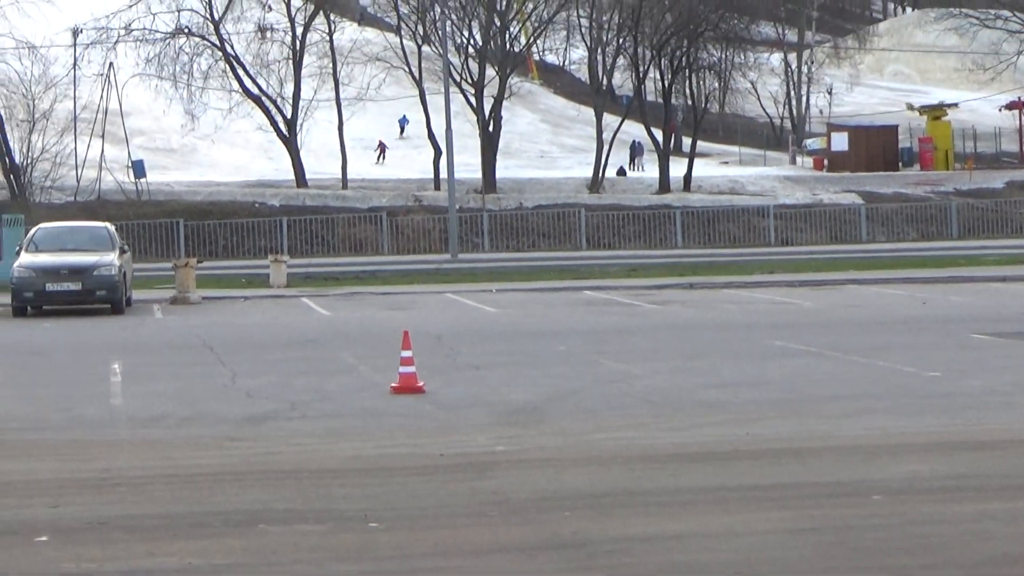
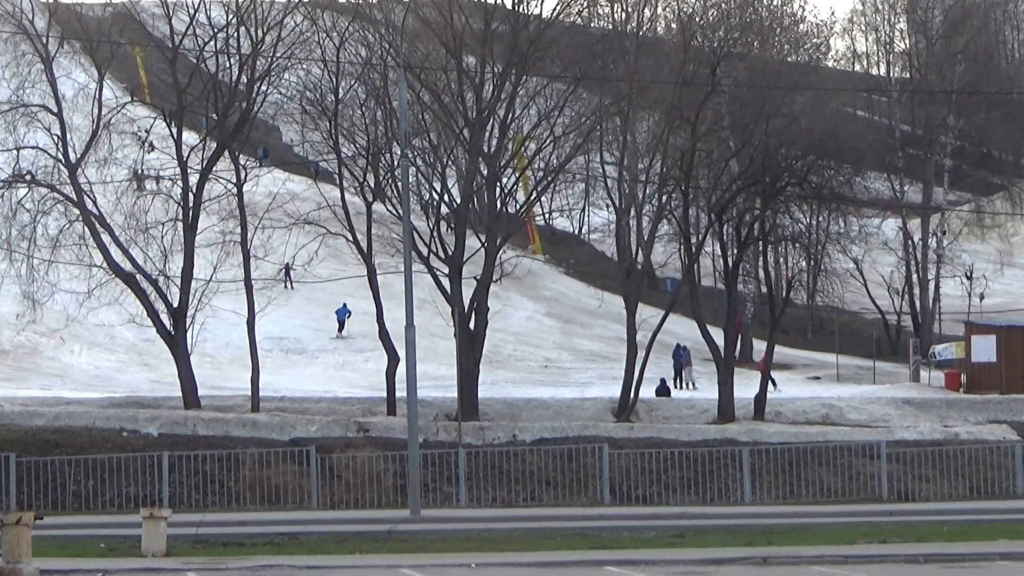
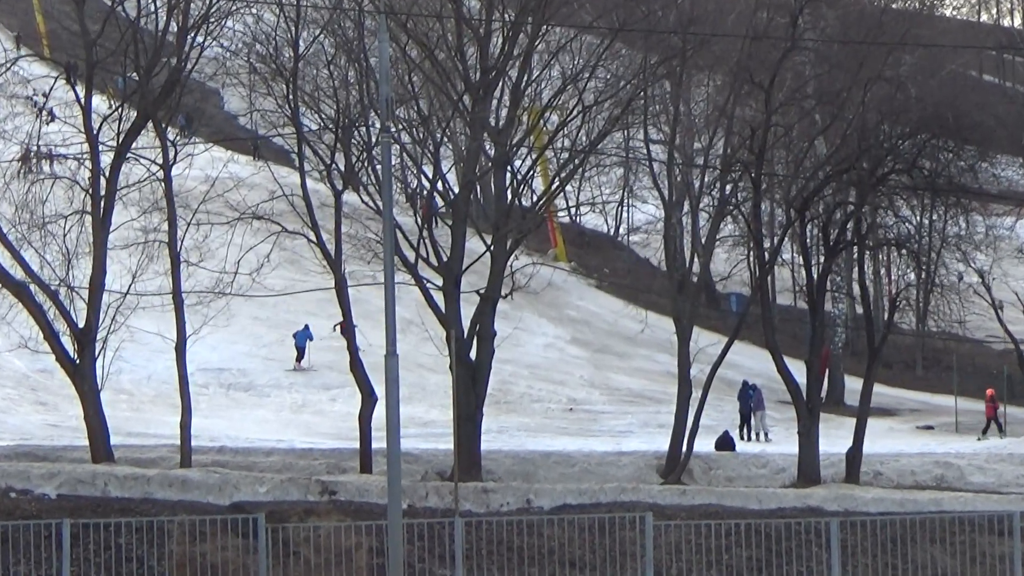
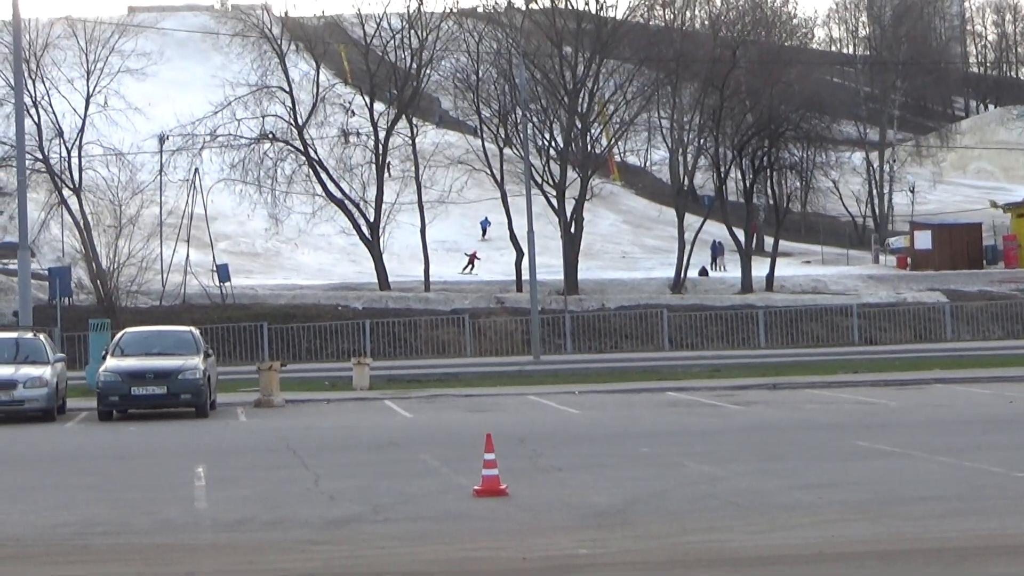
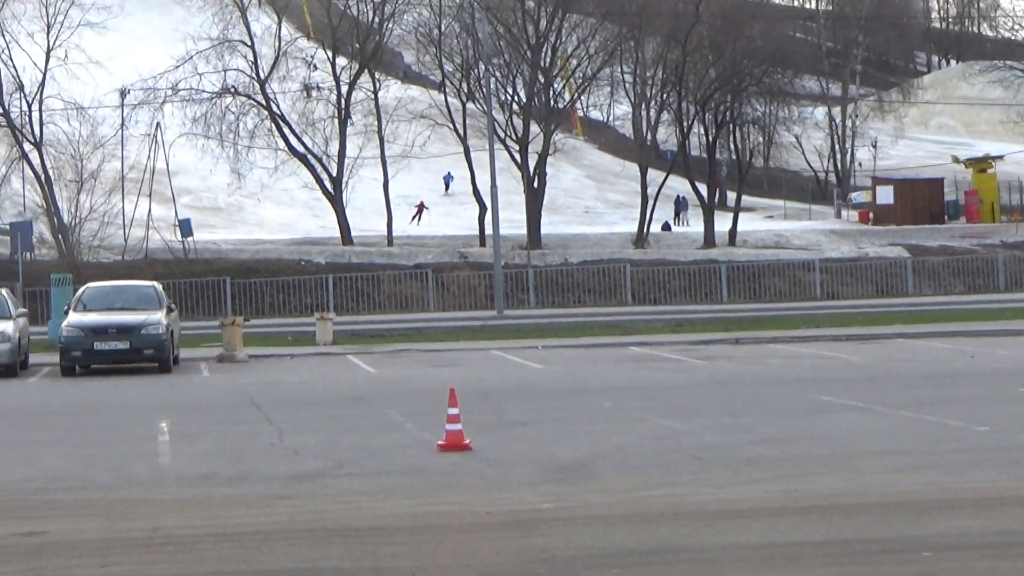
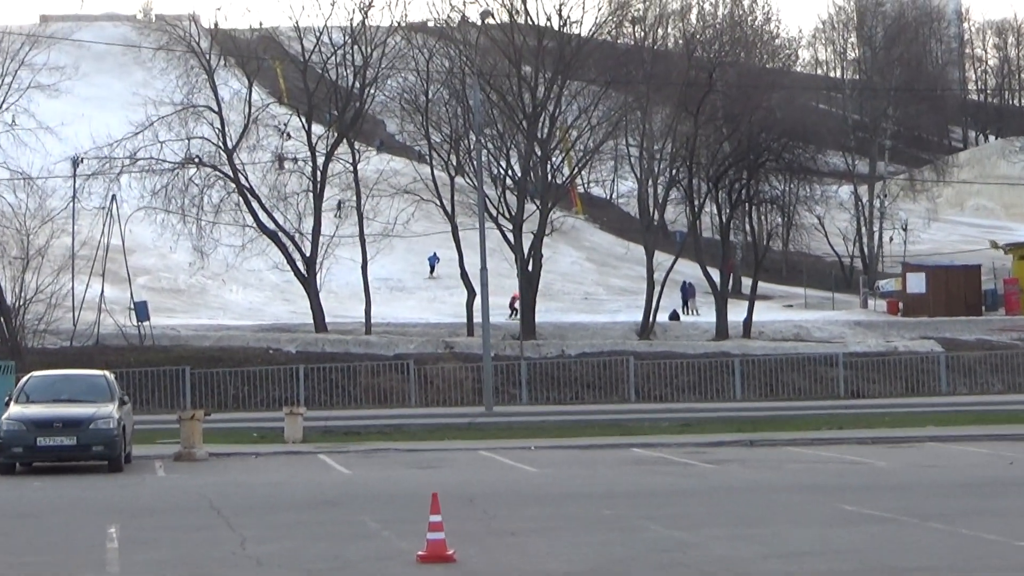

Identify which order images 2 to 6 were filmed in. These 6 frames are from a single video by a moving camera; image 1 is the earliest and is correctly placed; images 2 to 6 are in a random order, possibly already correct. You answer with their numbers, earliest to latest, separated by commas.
5, 4, 6, 2, 3
